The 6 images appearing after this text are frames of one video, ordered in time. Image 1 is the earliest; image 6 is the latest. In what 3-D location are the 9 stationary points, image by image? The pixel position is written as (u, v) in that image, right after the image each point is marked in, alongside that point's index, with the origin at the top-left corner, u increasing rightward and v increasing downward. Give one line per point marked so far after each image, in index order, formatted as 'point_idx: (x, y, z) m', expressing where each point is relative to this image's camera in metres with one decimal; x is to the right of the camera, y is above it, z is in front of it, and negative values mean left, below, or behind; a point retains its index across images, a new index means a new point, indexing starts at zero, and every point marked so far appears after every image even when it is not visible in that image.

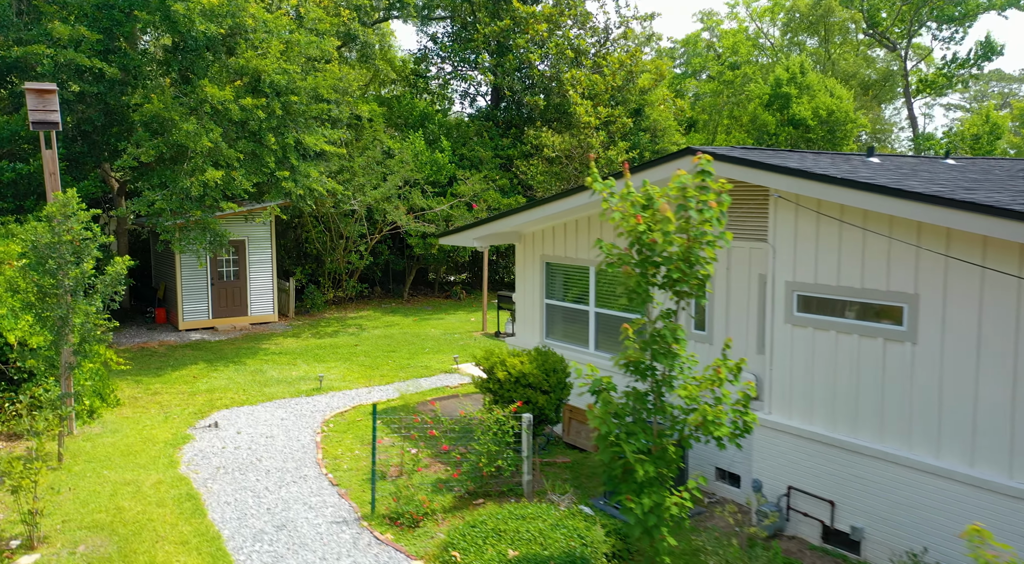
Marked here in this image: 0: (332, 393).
0: (-3.0, -1.8, +11.7) m
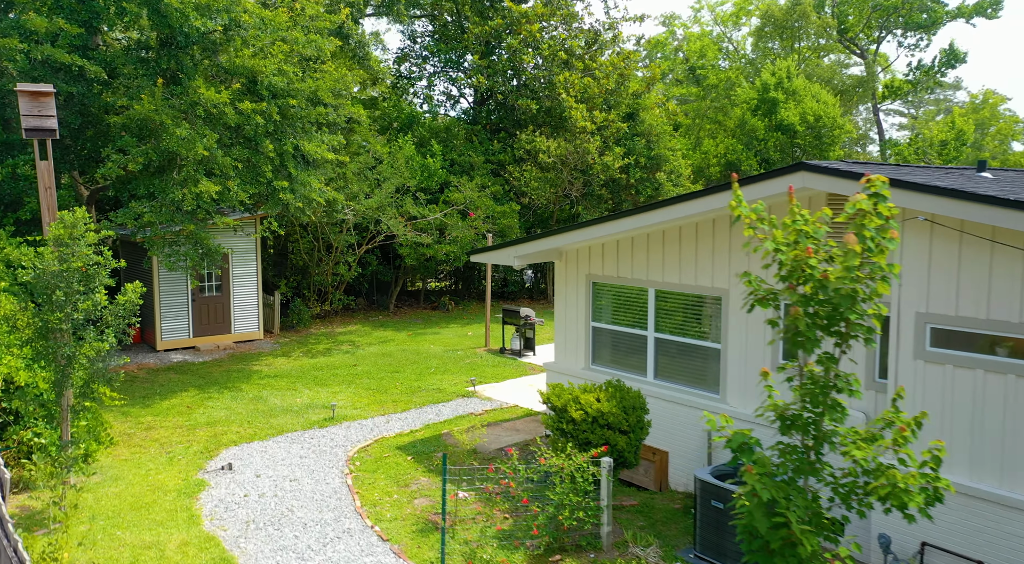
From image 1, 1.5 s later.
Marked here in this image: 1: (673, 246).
0: (-2.5, -2.2, +10.8) m
1: (+1.8, +0.4, +8.1) m
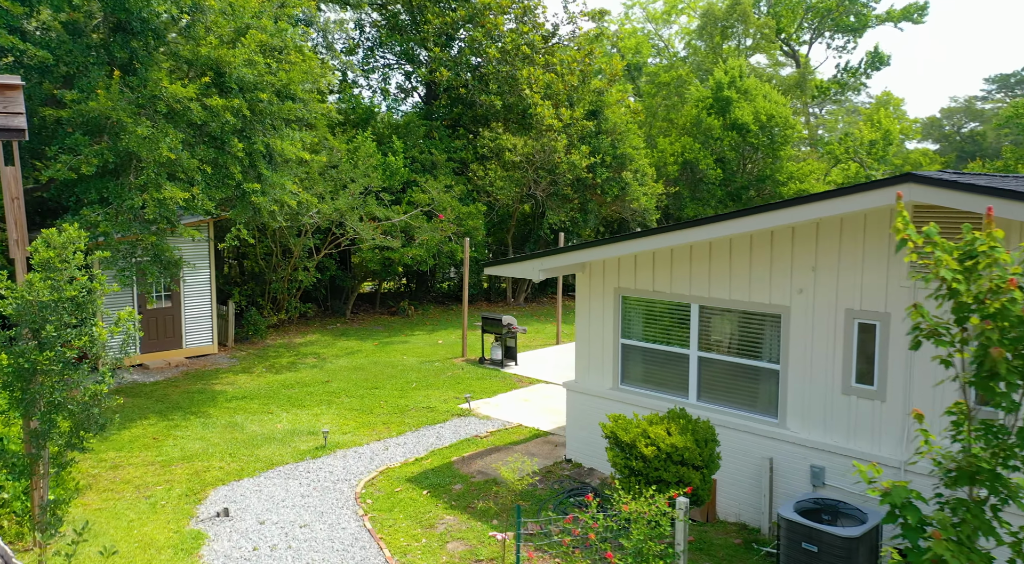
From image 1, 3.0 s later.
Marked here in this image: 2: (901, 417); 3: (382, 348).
0: (-2.3, -2.4, +9.8) m
1: (+2.2, +0.3, +7.5) m
2: (+3.4, -1.2, +6.2) m
3: (-3.1, -1.6, +17.1) m
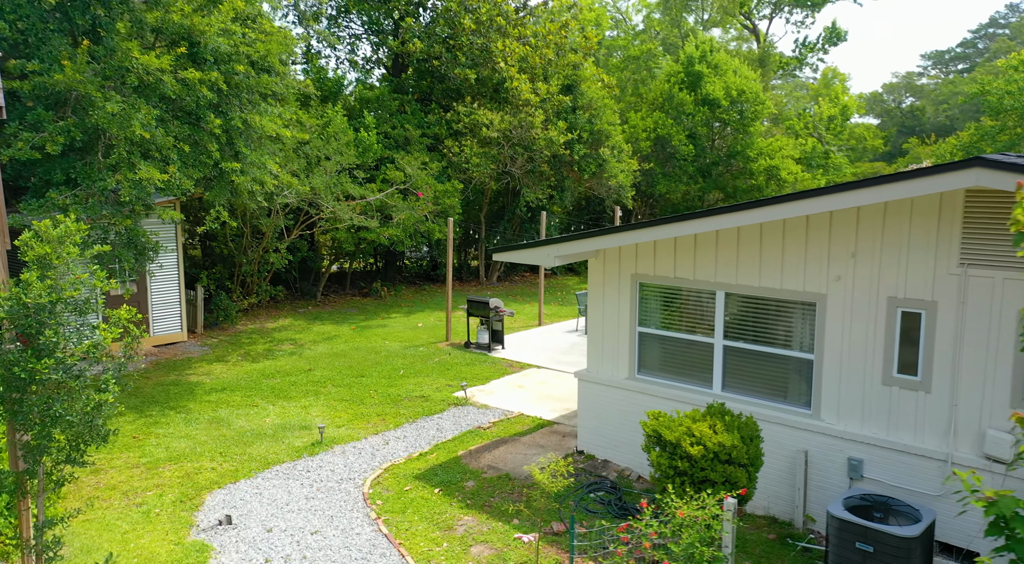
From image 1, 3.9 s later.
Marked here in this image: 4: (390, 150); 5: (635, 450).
0: (-2.2, -2.2, +9.3) m
1: (+2.4, +0.4, +7.3) m
2: (+3.7, -1.1, +6.1) m
3: (-3.5, -1.2, +16.5) m
4: (-3.3, +3.6, +19.4) m
5: (+1.4, -2.0, +8.4) m
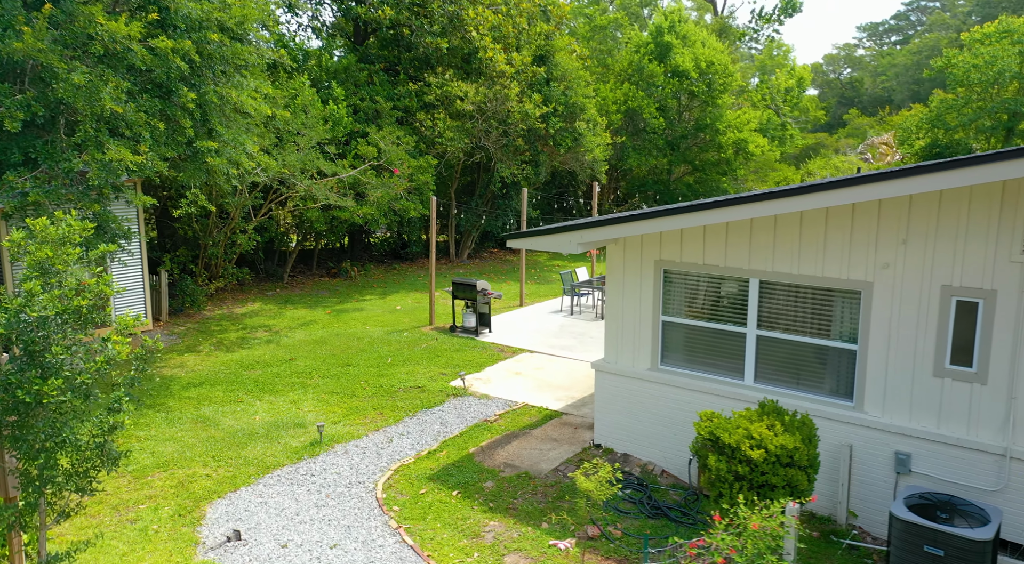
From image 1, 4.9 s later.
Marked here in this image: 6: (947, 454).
0: (-2.1, -2.0, +8.8) m
1: (+2.7, +0.5, +6.9) m
2: (+4.1, -1.0, +5.9) m
3: (-3.9, -0.8, +15.8) m
4: (-4.0, +4.1, +18.5) m
5: (+1.7, -1.8, +8.1) m
6: (+3.8, -1.5, +6.2) m
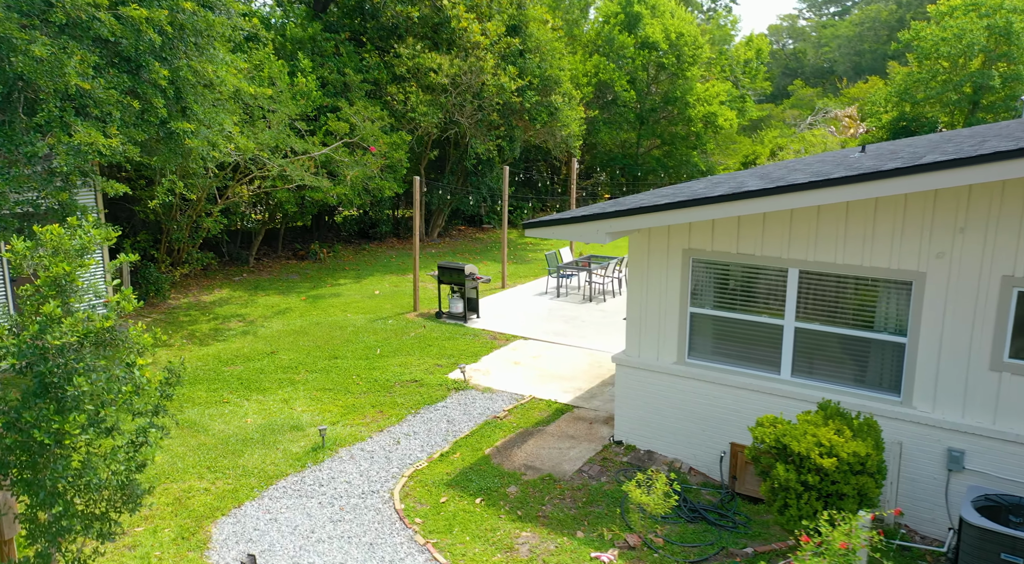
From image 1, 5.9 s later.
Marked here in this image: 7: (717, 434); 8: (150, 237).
0: (-1.9, -2.0, +8.2) m
1: (+3.0, +0.6, +6.6) m
2: (+4.4, -0.9, +5.7) m
3: (-4.2, -0.4, +15.0) m
4: (-4.5, +4.5, +17.6) m
5: (+1.9, -1.7, +7.8) m
6: (+4.1, -1.4, +6.0) m
7: (+2.2, -1.6, +7.5) m
8: (-7.6, +1.0, +15.0) m
